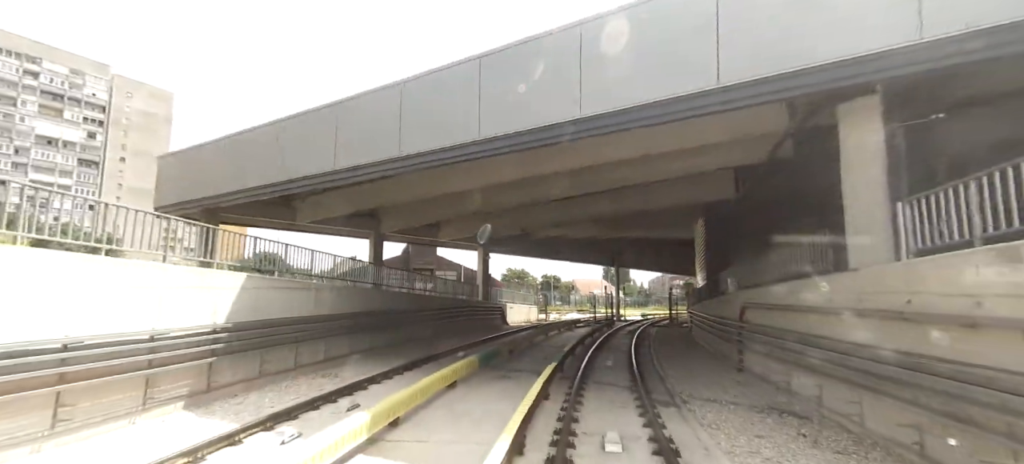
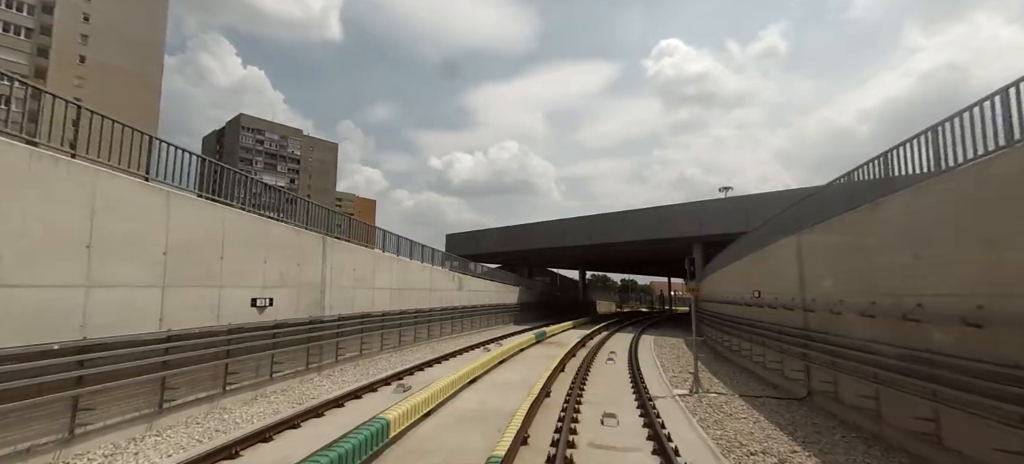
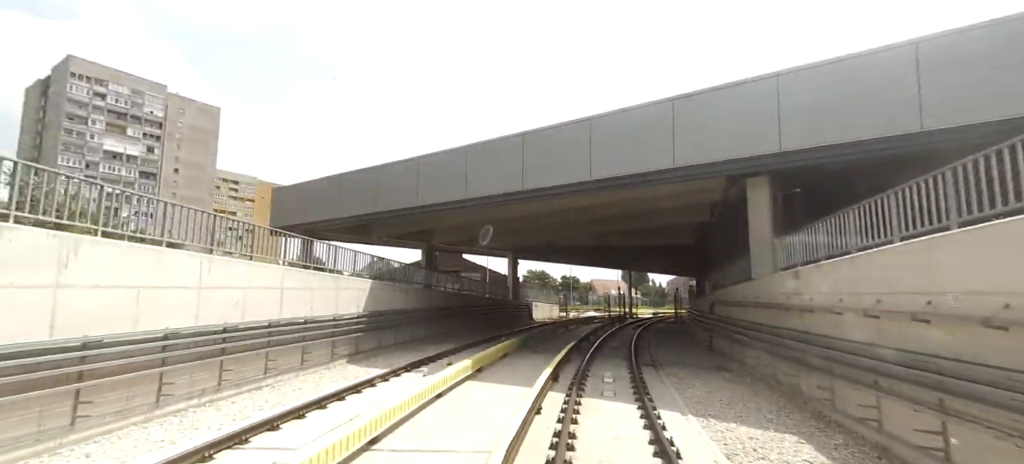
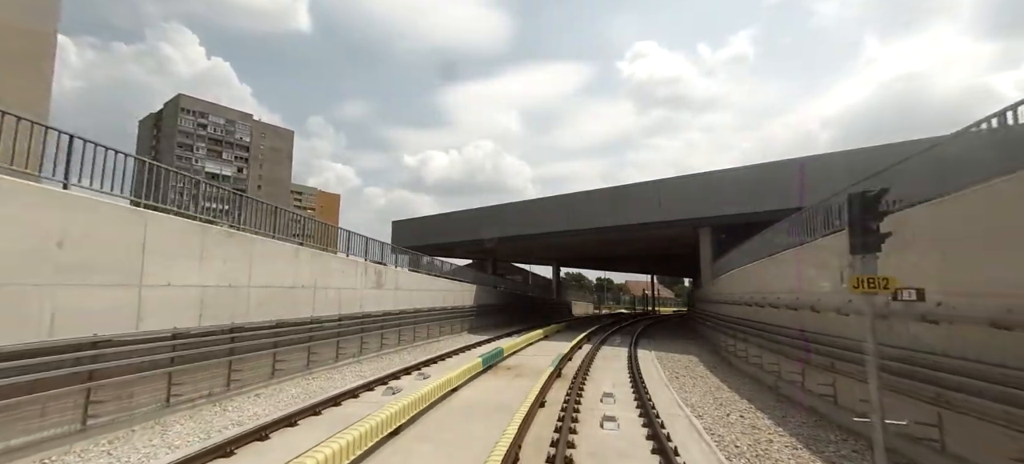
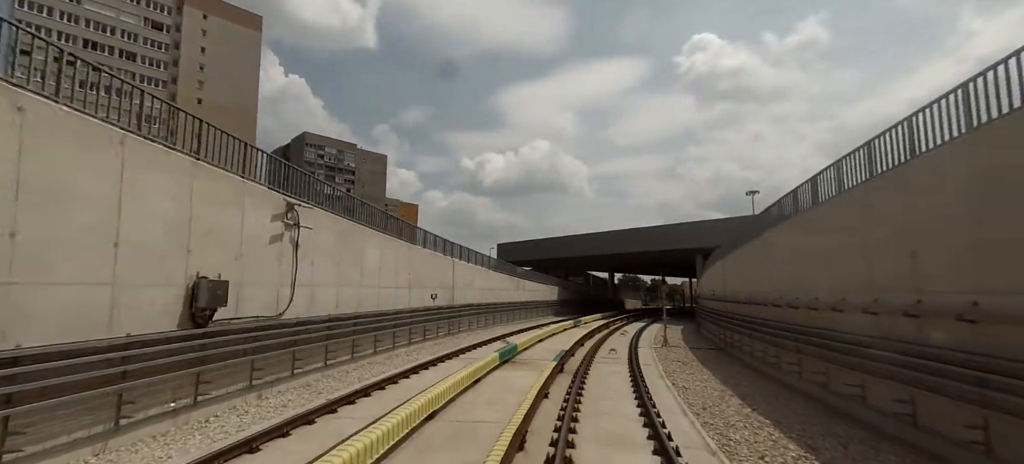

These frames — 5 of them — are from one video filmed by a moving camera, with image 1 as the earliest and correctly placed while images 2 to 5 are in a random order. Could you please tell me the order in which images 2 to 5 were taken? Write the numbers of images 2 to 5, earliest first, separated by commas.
3, 4, 2, 5
